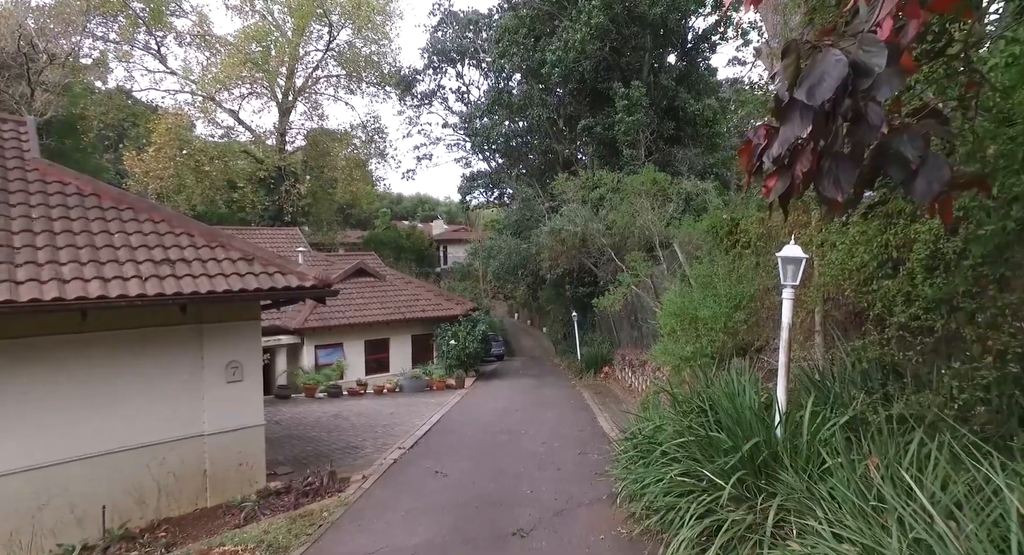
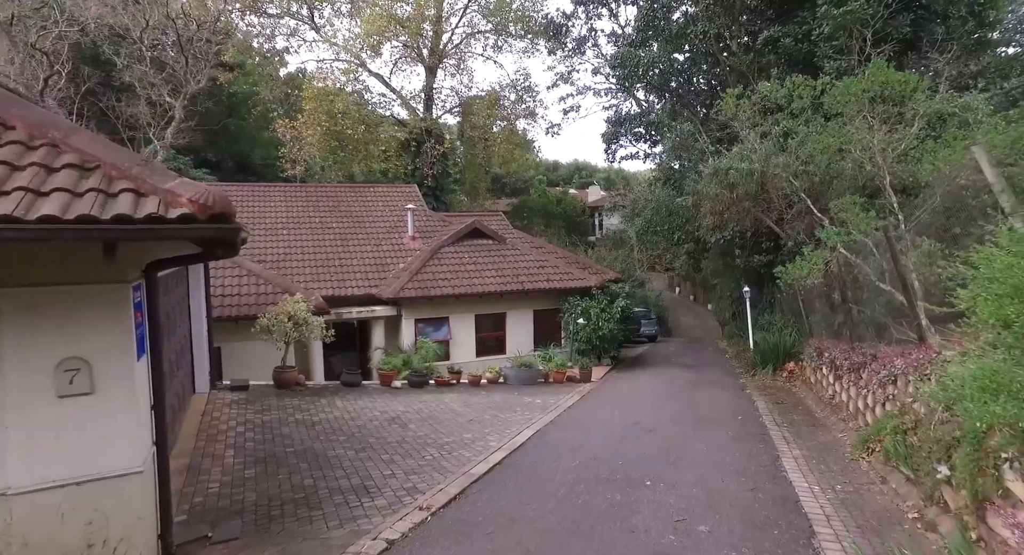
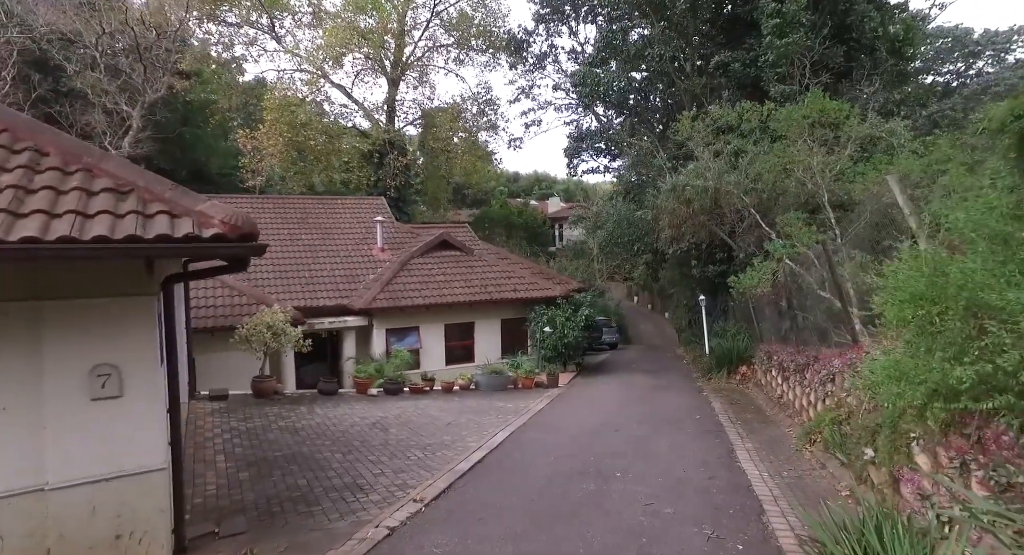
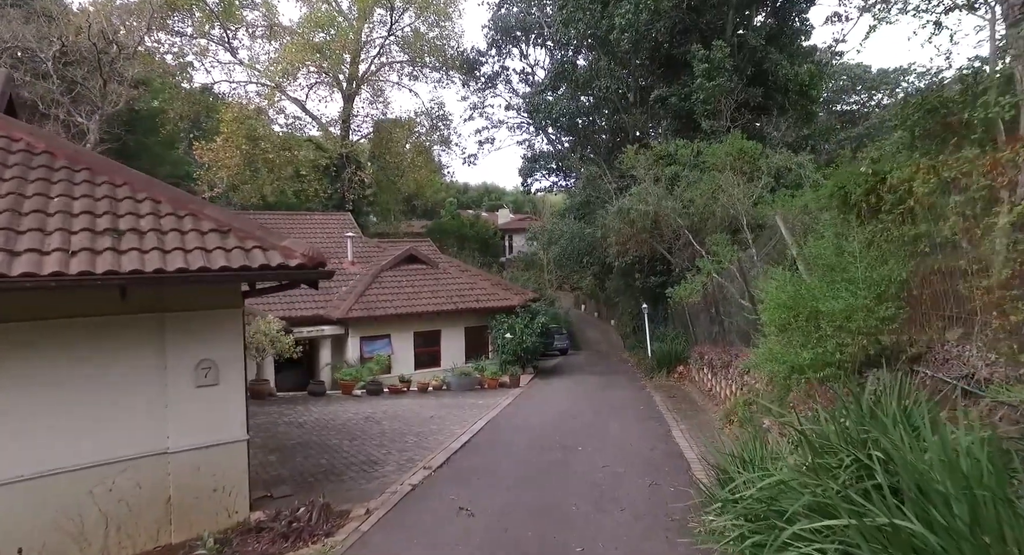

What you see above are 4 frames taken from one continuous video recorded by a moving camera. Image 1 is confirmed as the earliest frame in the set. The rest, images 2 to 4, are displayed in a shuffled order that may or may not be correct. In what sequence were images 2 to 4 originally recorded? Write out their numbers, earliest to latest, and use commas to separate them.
4, 3, 2
